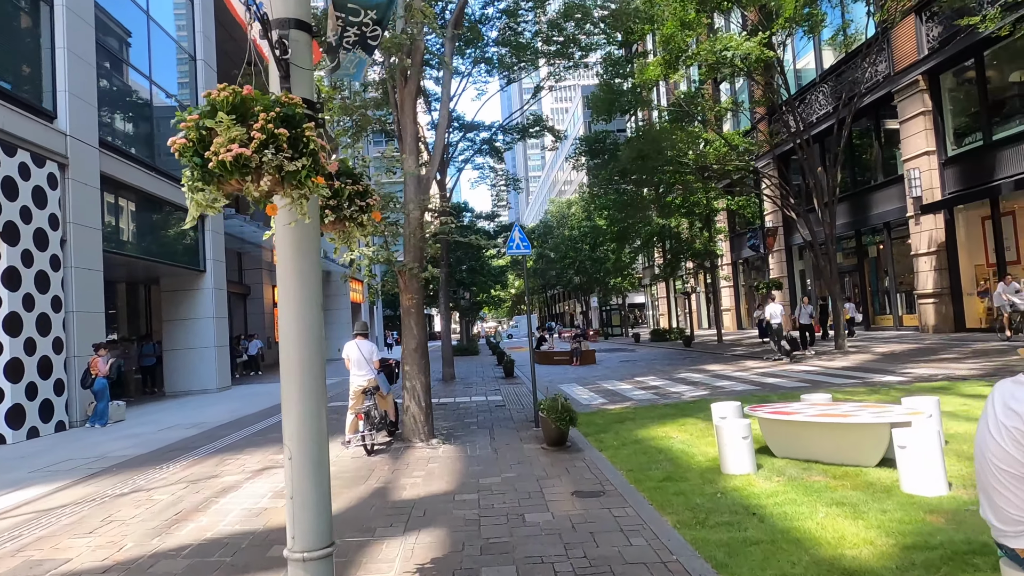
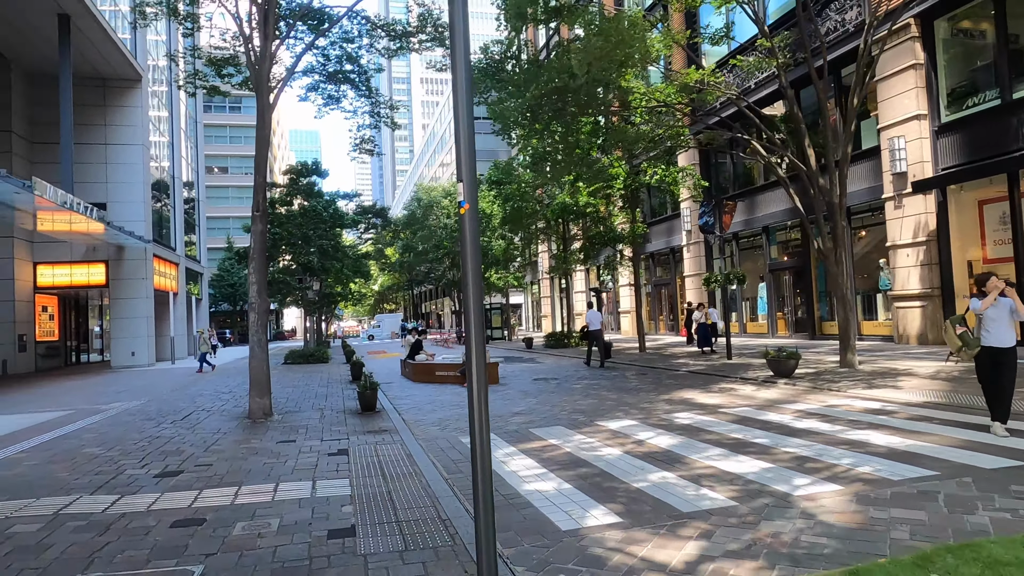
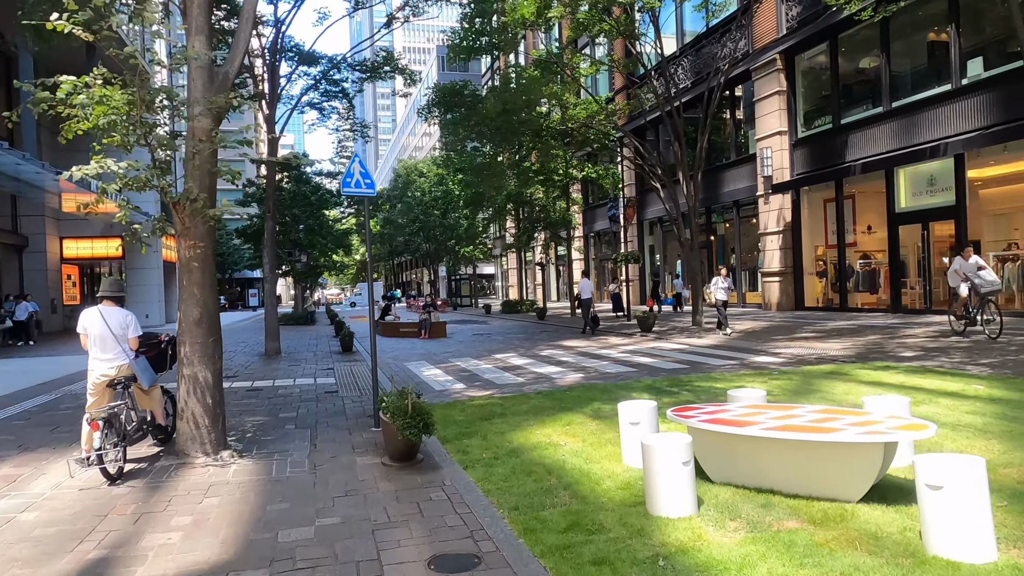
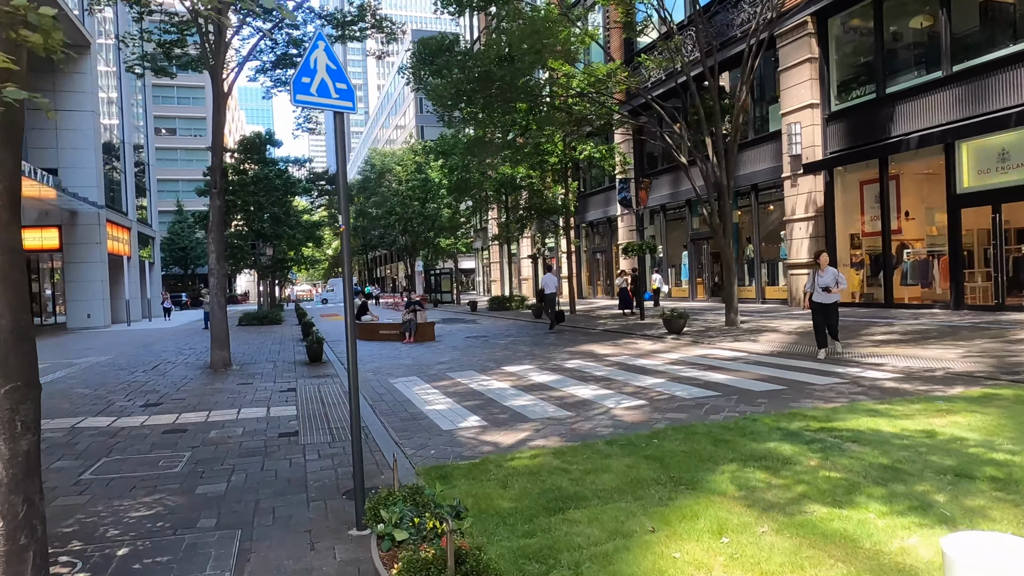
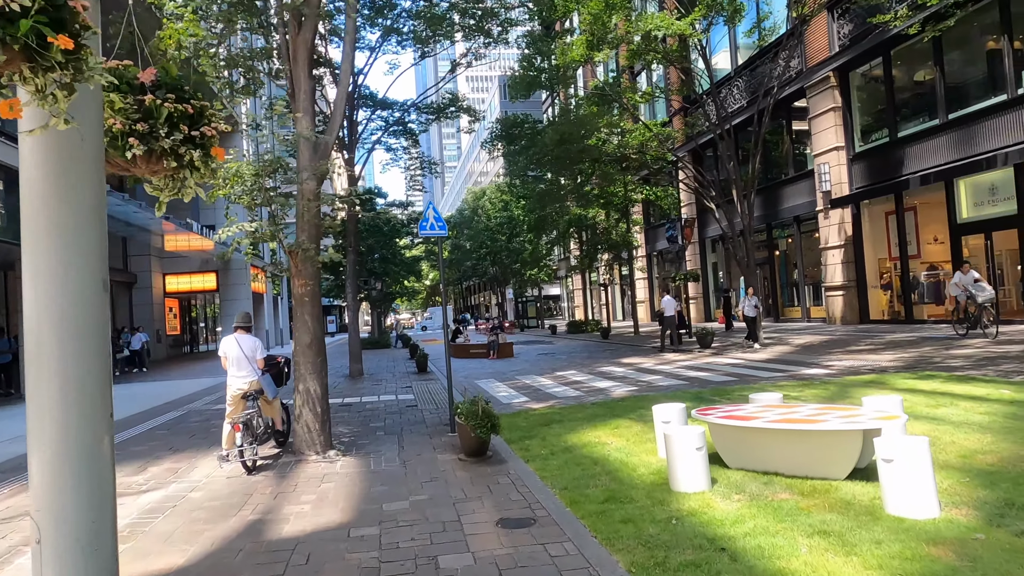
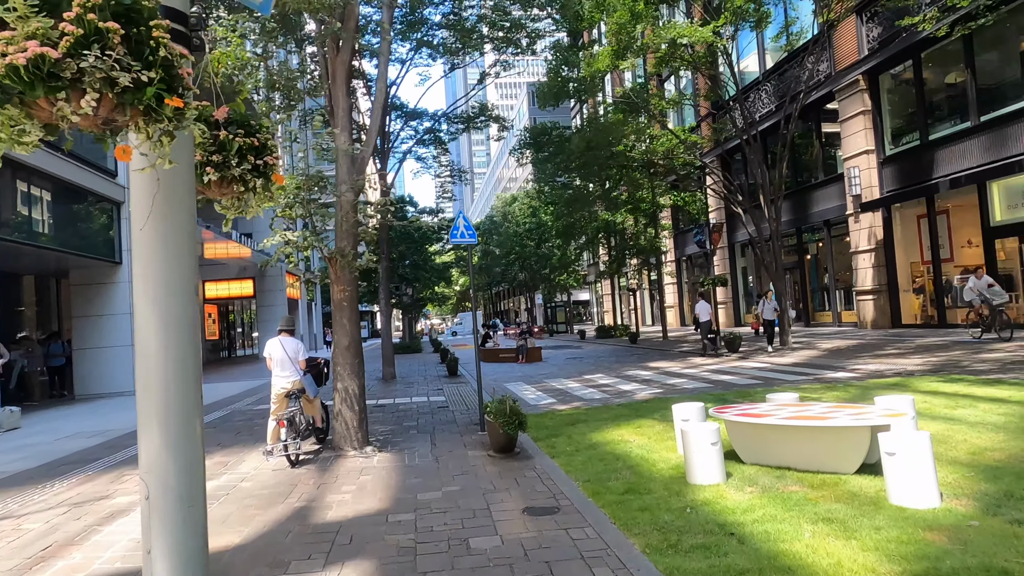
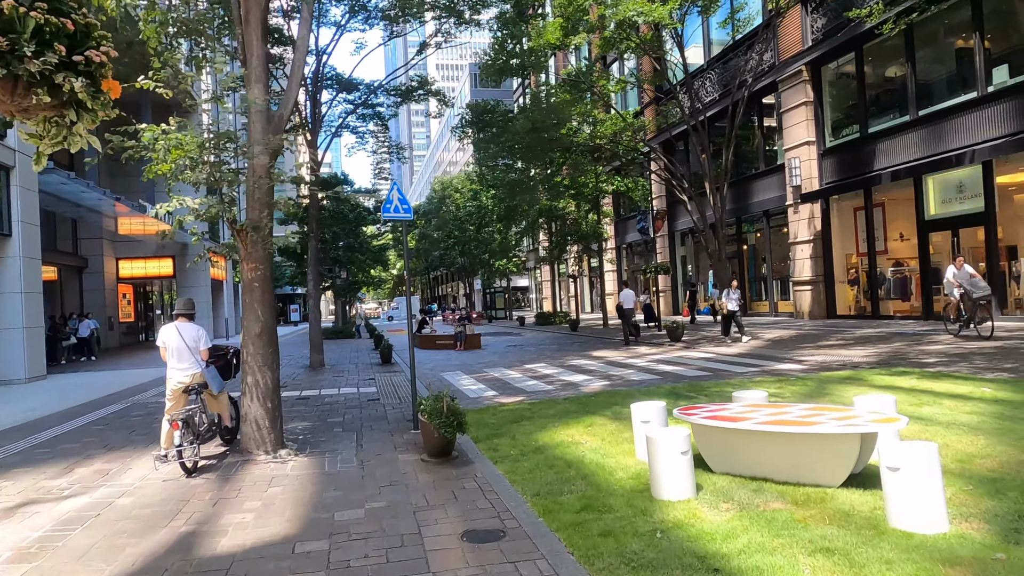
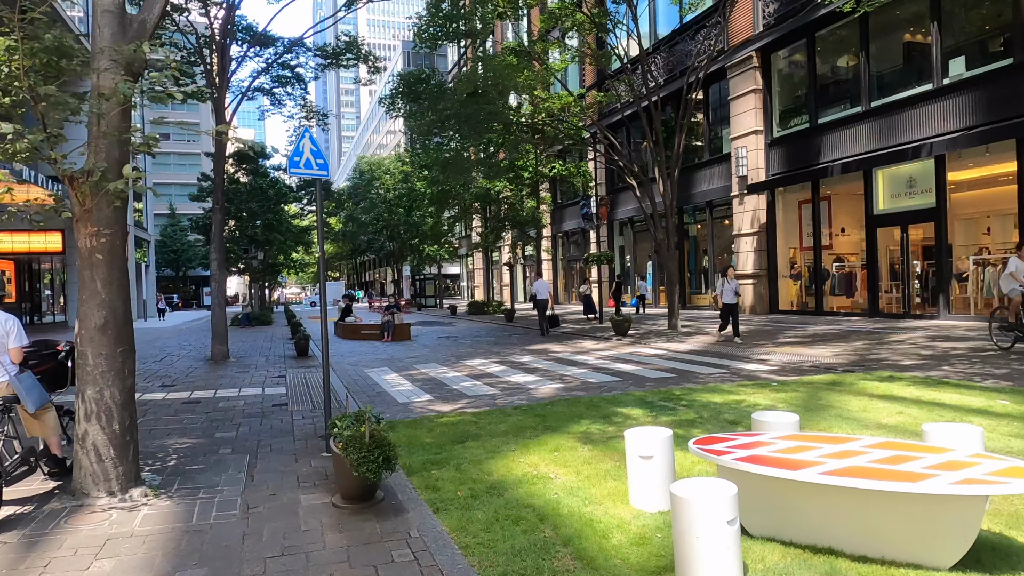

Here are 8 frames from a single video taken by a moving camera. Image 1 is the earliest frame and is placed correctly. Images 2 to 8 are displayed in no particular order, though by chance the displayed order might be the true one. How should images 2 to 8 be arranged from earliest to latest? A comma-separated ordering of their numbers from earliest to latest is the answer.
6, 5, 7, 3, 8, 4, 2
